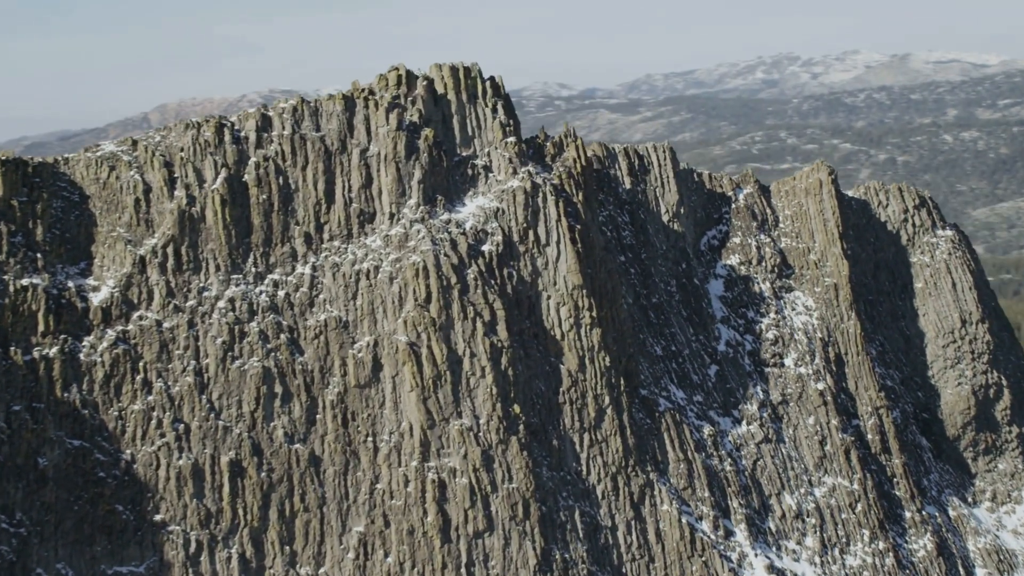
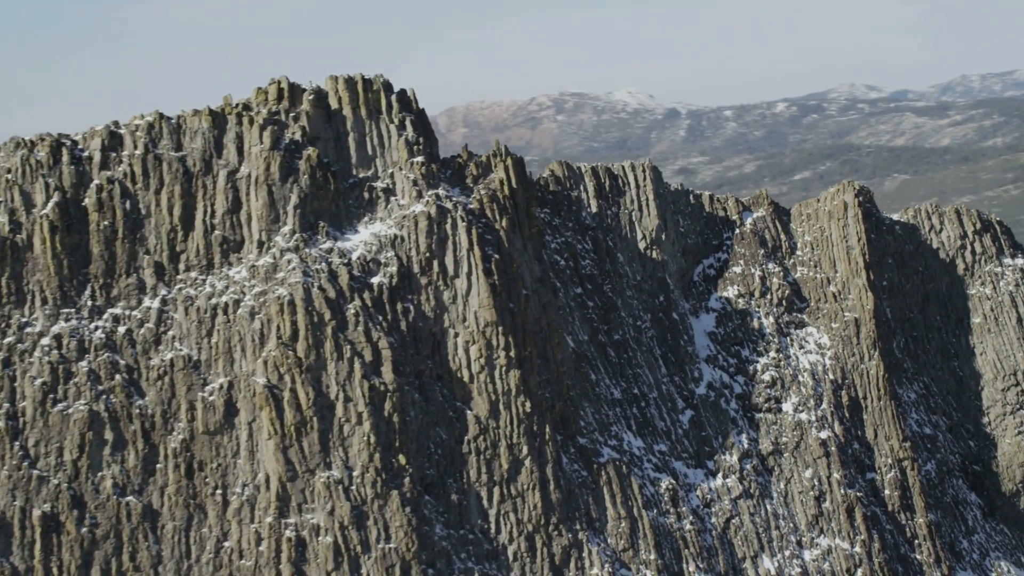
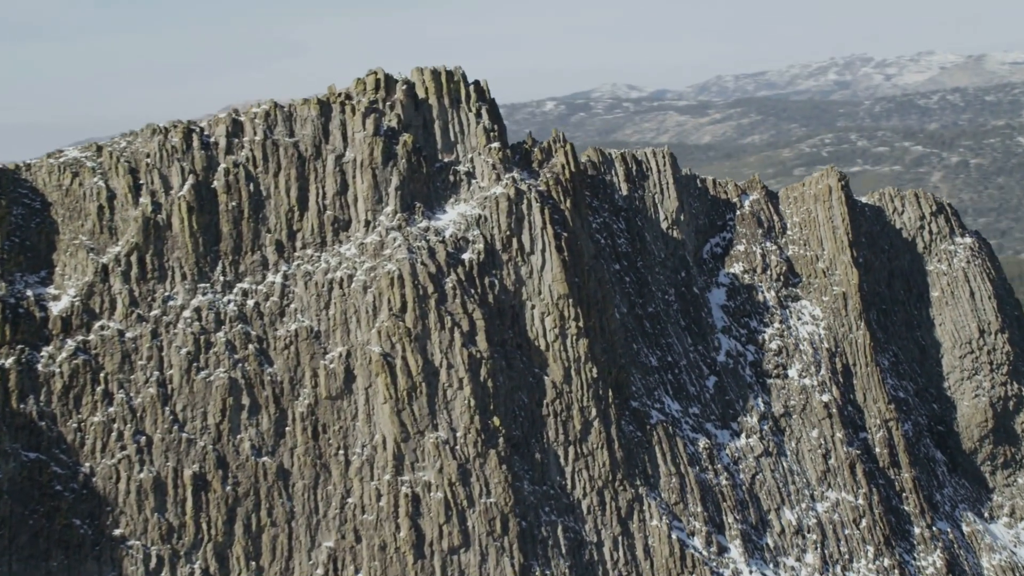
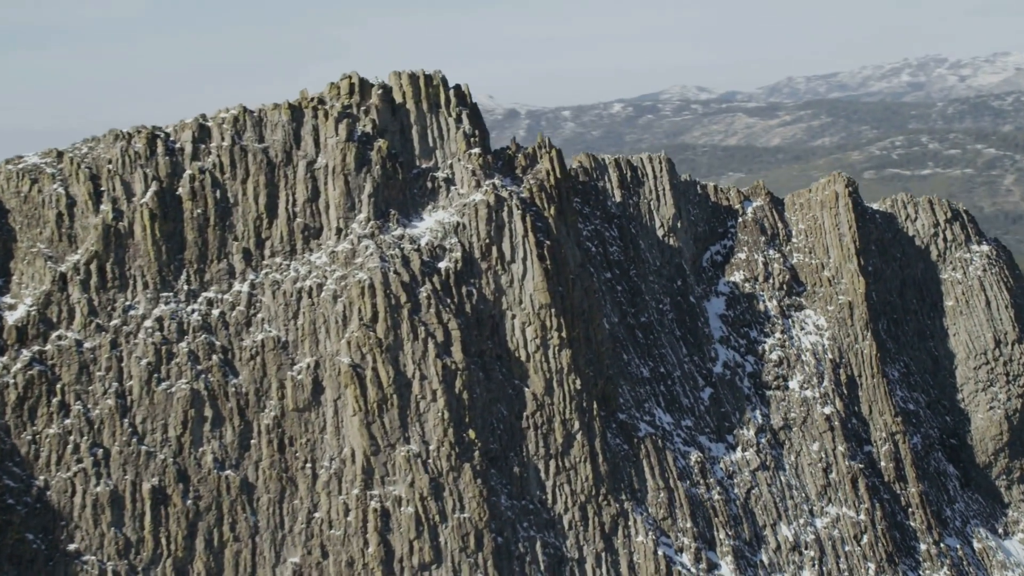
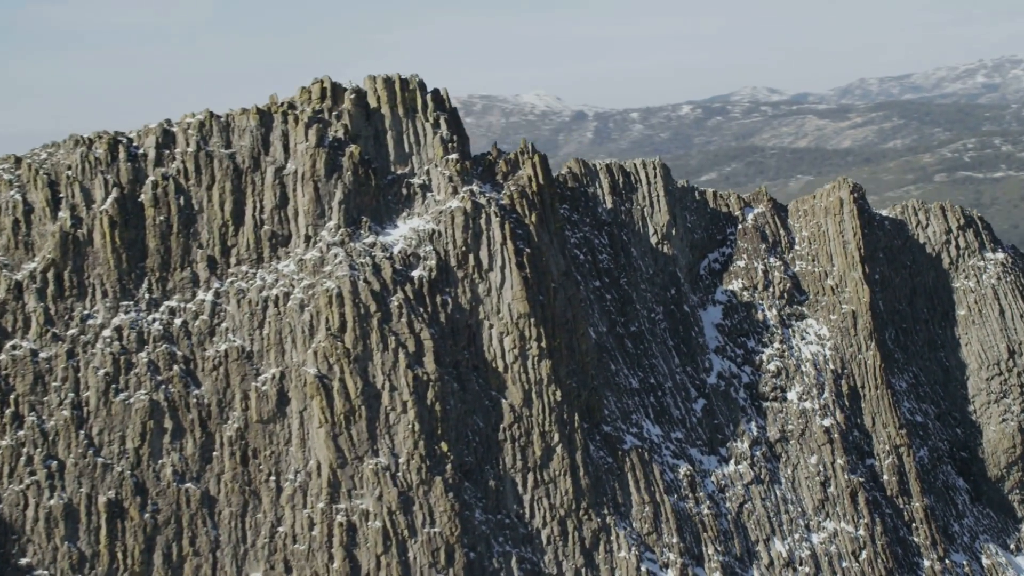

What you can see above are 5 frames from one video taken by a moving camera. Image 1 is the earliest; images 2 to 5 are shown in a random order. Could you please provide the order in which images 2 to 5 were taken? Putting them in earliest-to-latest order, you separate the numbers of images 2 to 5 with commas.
3, 4, 5, 2
